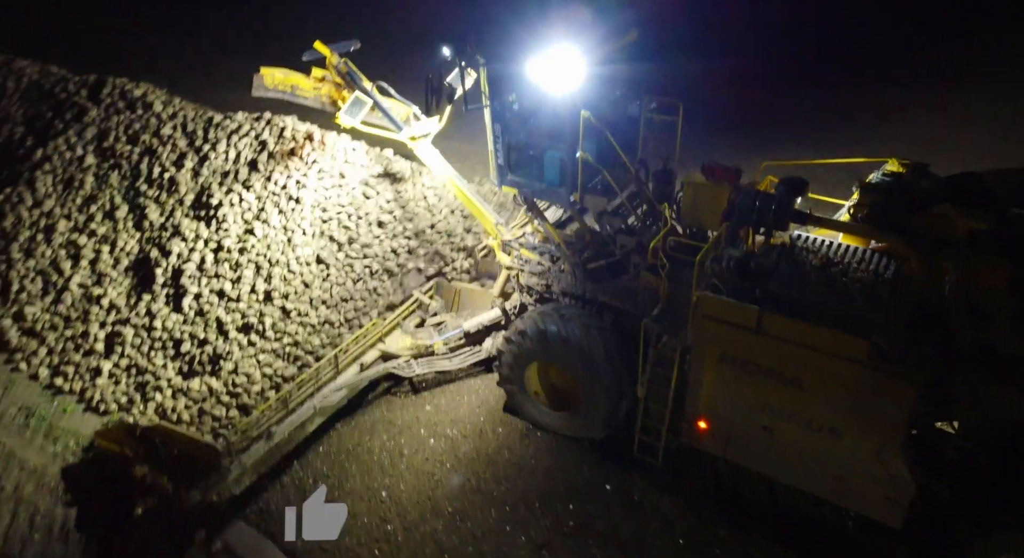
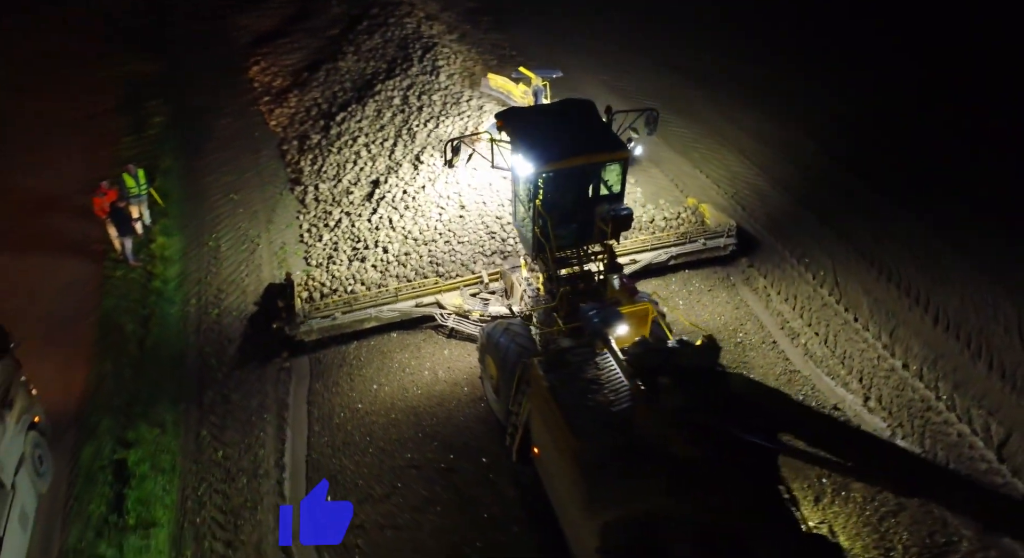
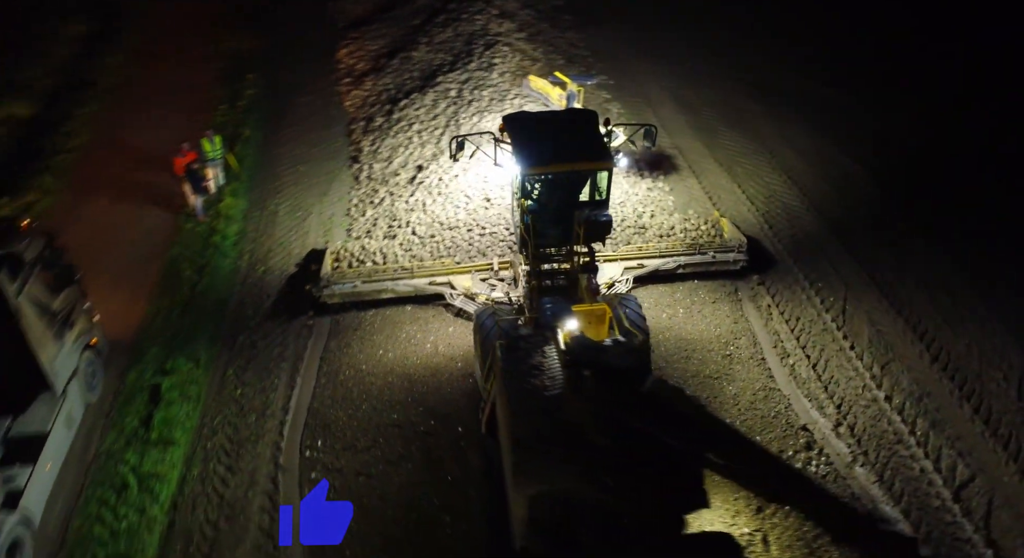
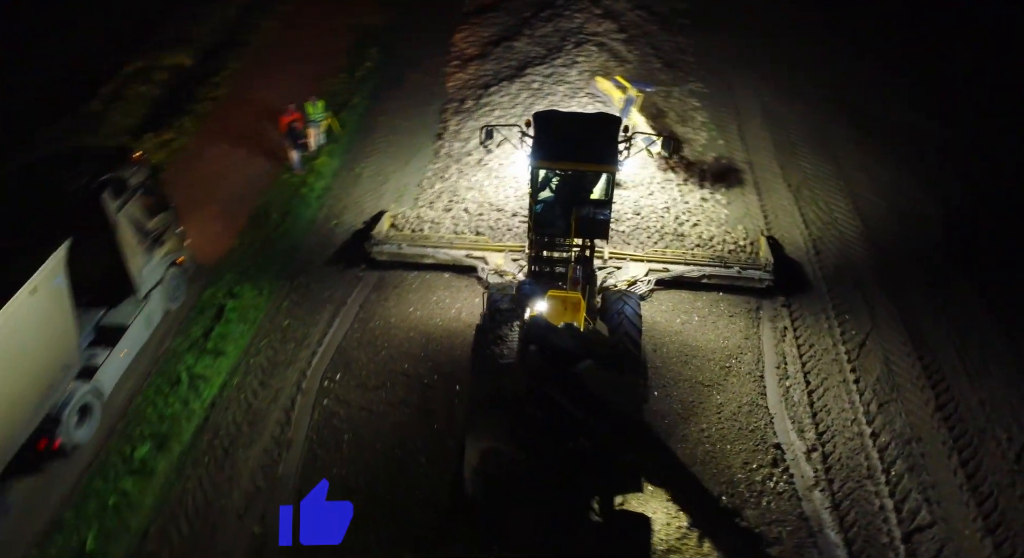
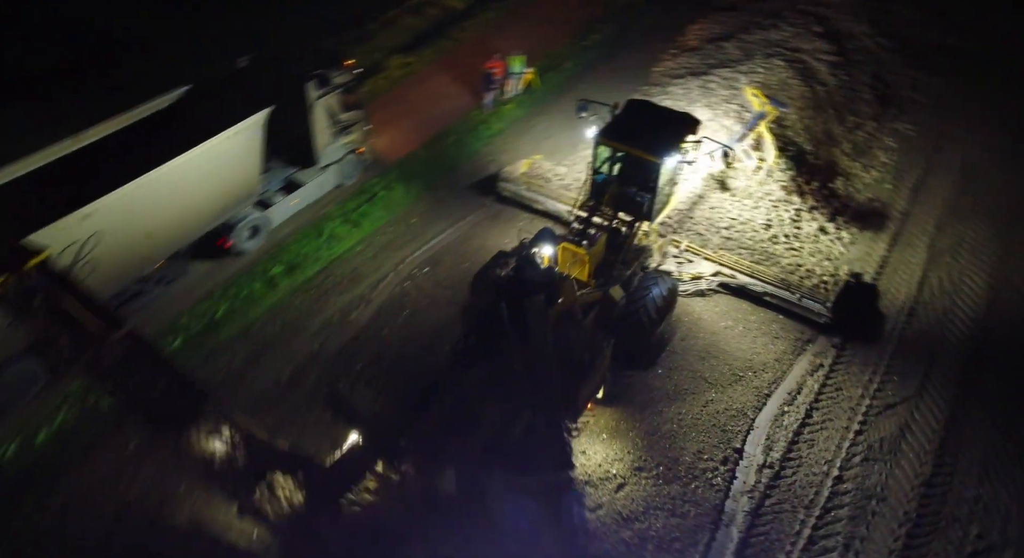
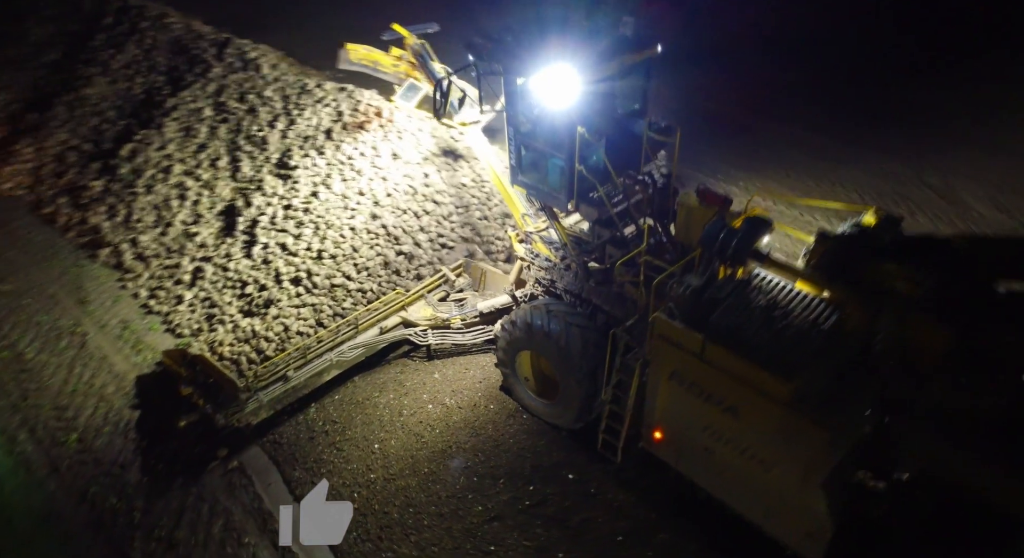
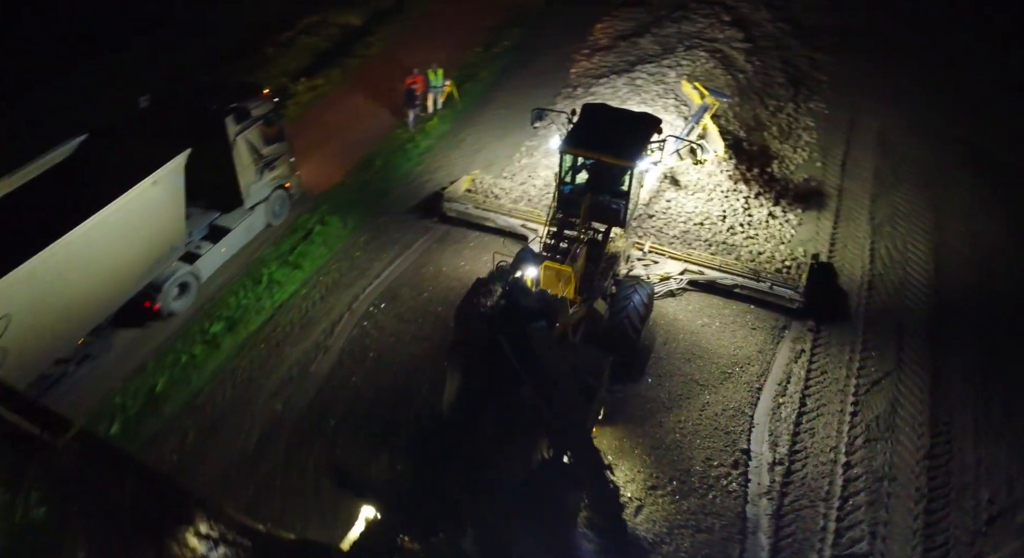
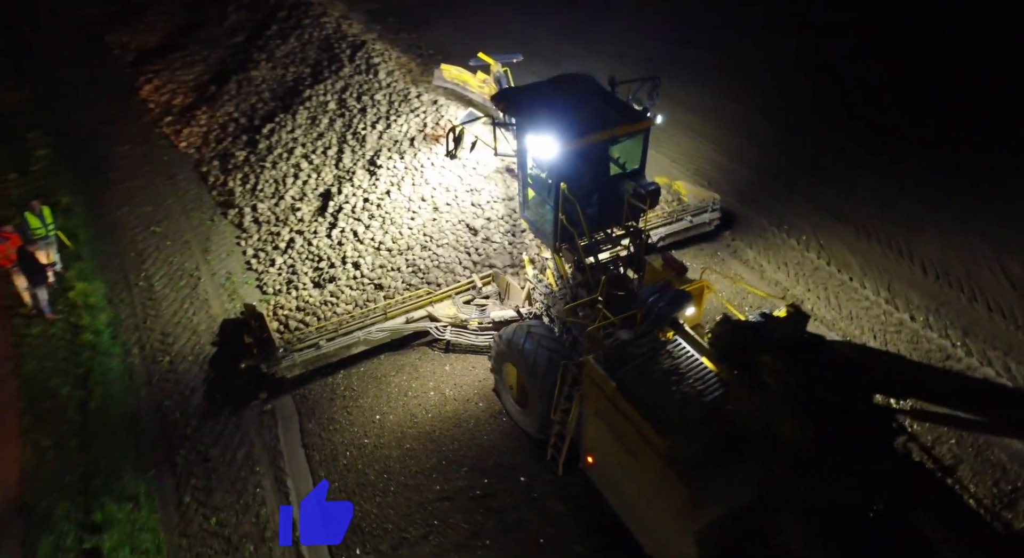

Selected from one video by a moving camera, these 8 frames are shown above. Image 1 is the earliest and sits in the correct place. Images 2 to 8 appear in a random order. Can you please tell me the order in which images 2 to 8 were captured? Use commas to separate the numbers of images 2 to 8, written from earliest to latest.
6, 8, 2, 3, 4, 7, 5
